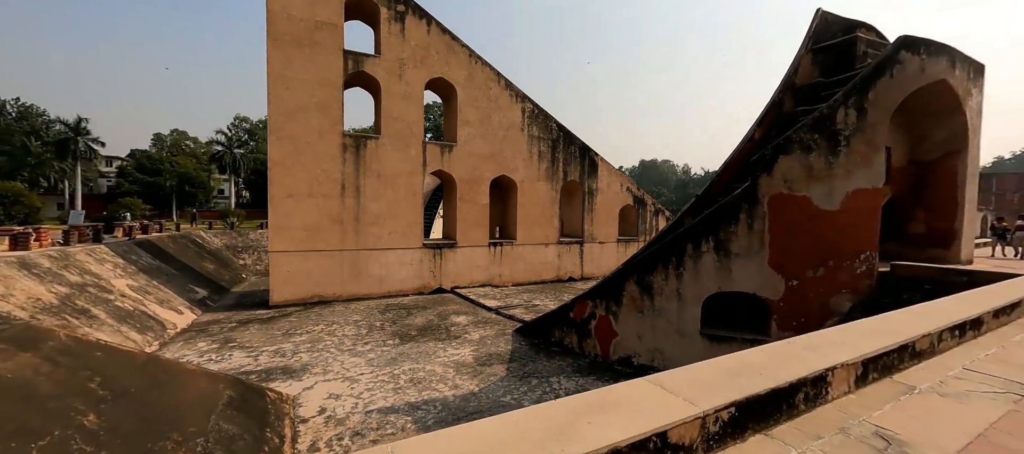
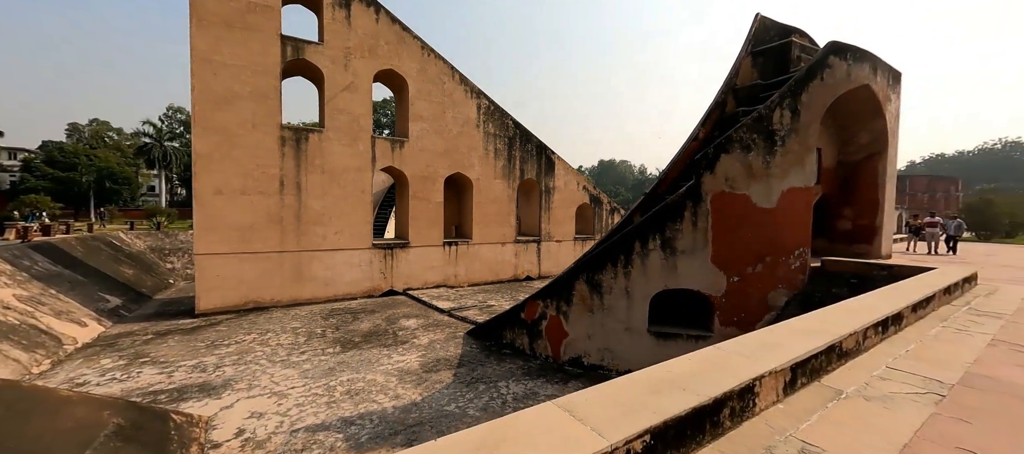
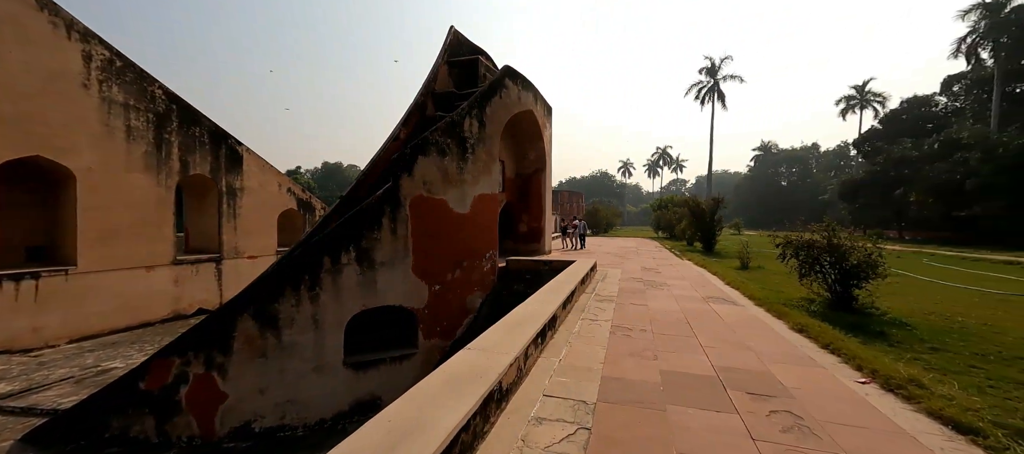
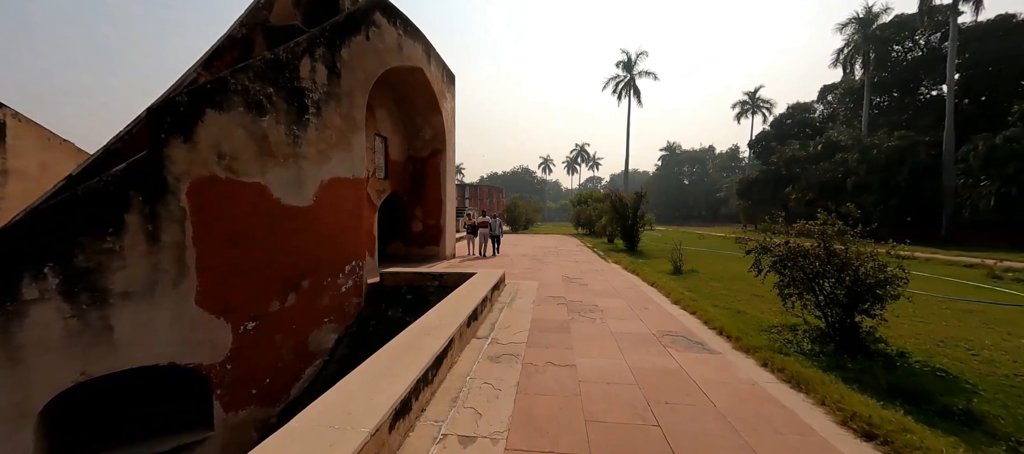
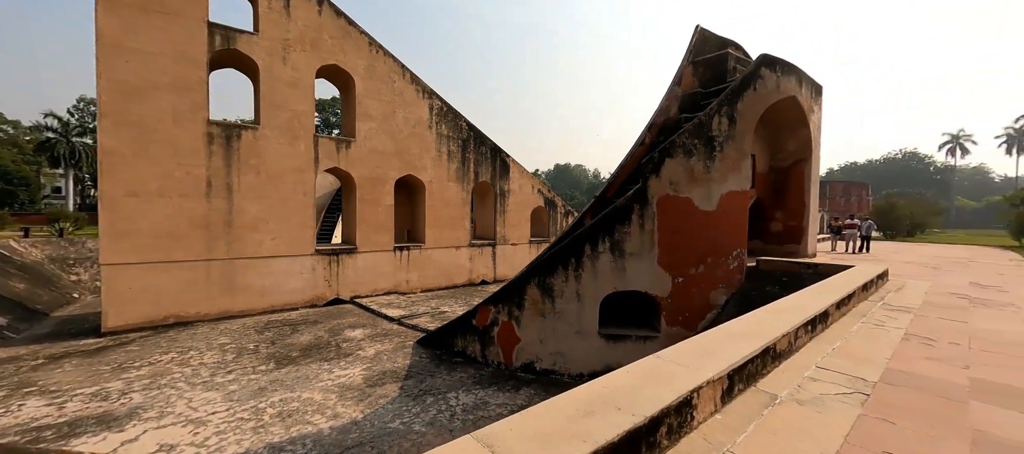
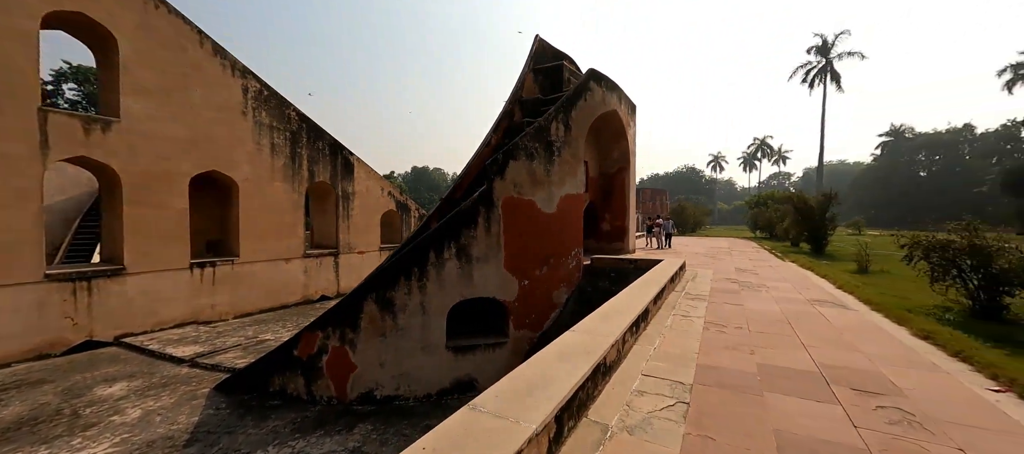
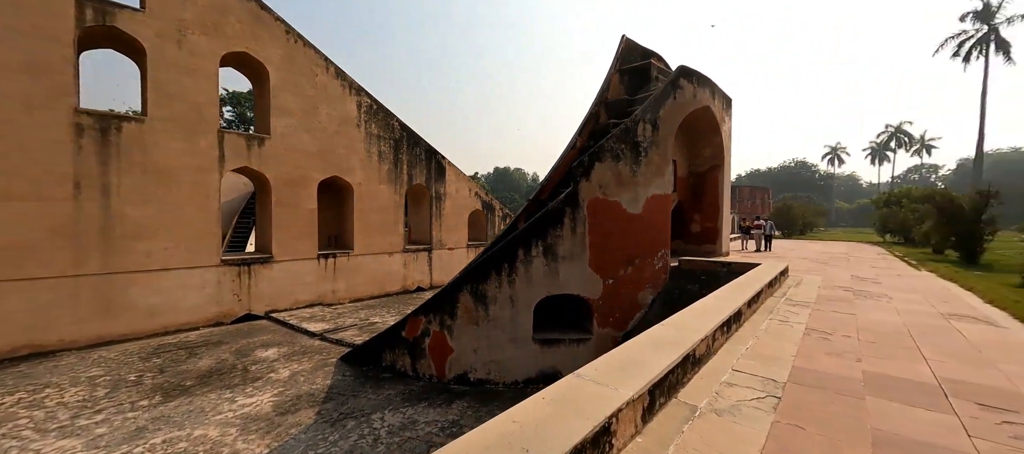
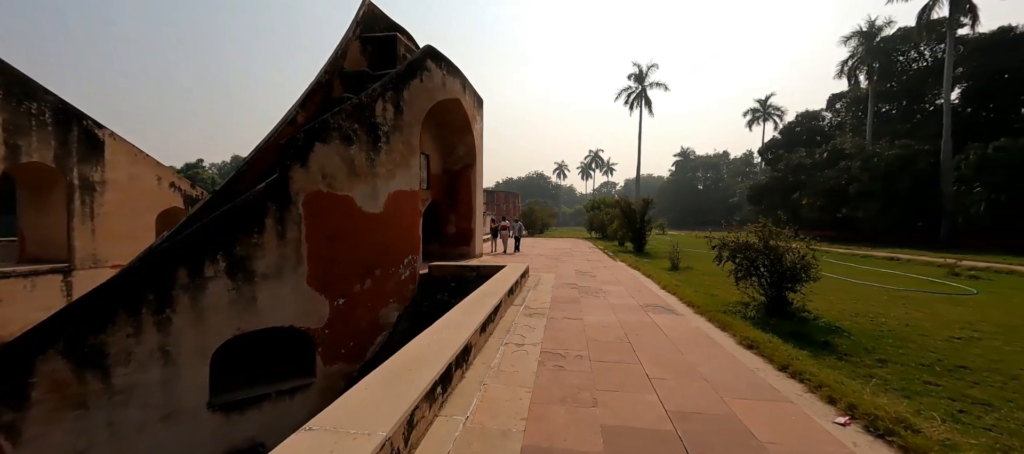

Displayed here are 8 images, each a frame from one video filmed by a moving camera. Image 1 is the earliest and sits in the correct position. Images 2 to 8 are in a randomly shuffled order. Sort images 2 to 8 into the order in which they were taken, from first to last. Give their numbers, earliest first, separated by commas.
2, 5, 7, 6, 3, 8, 4
